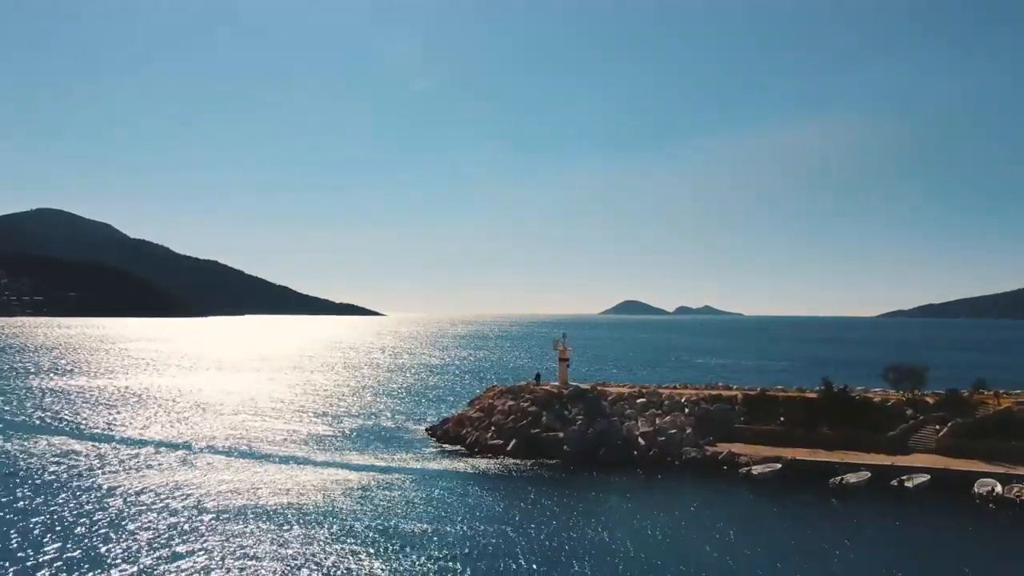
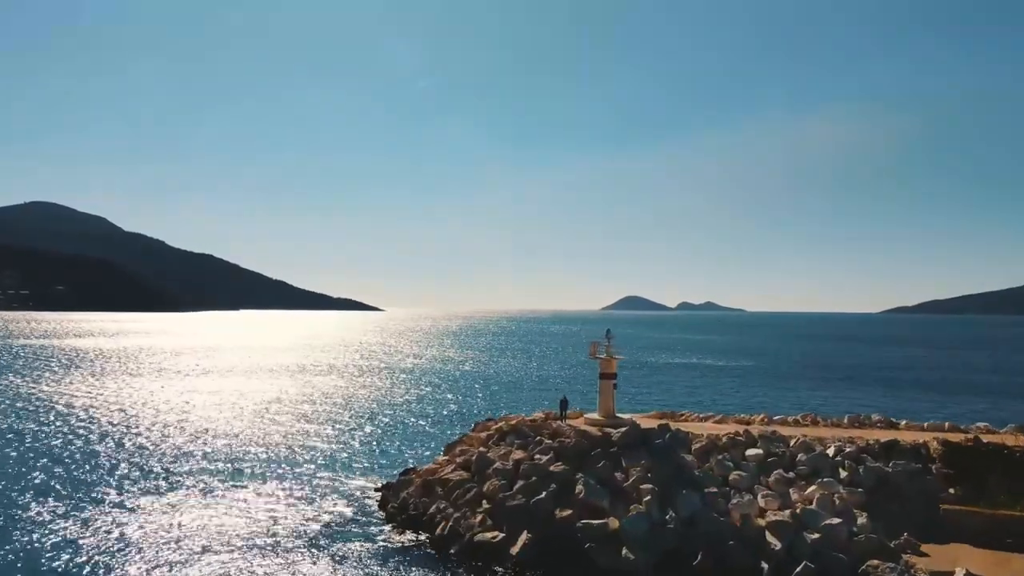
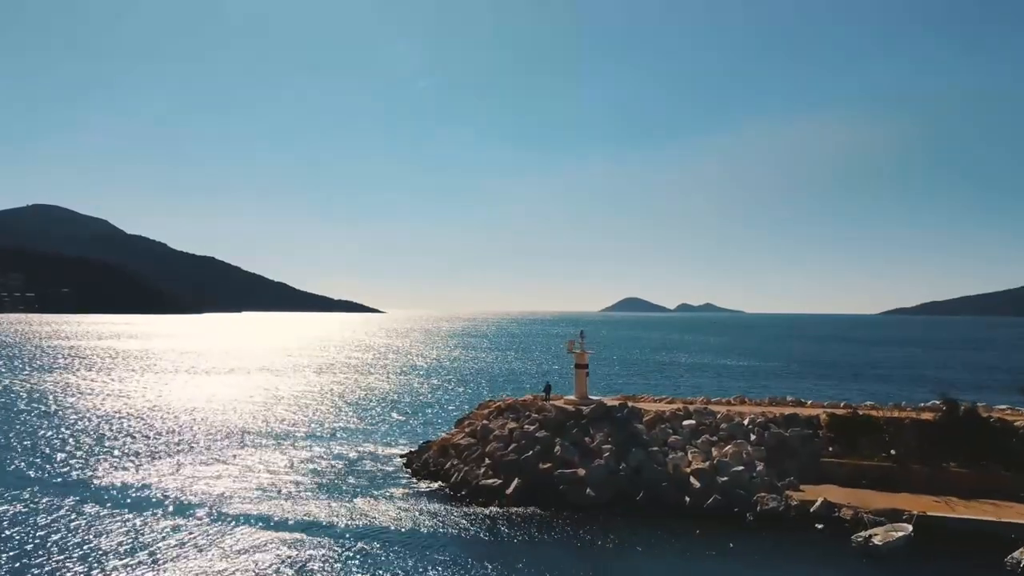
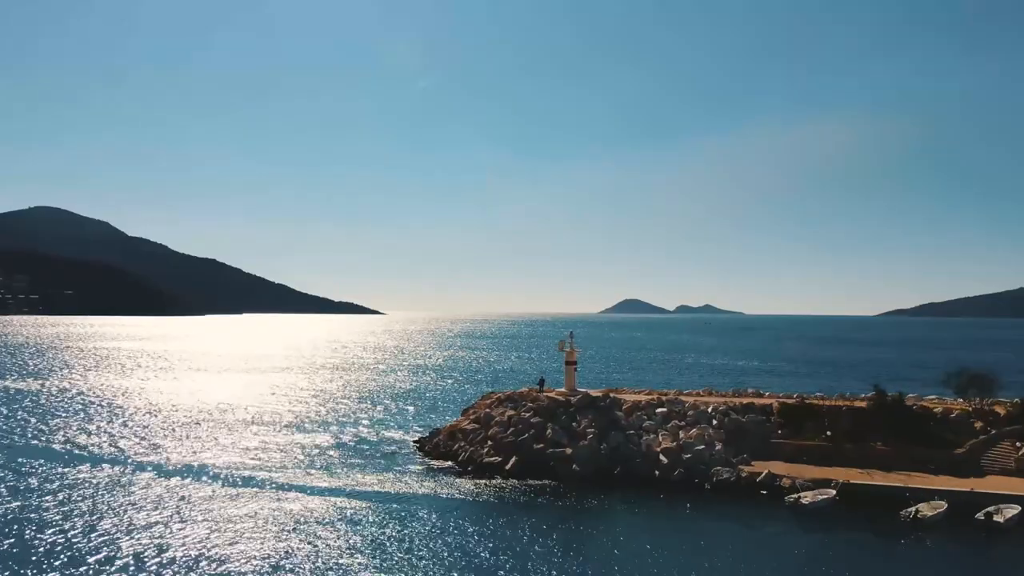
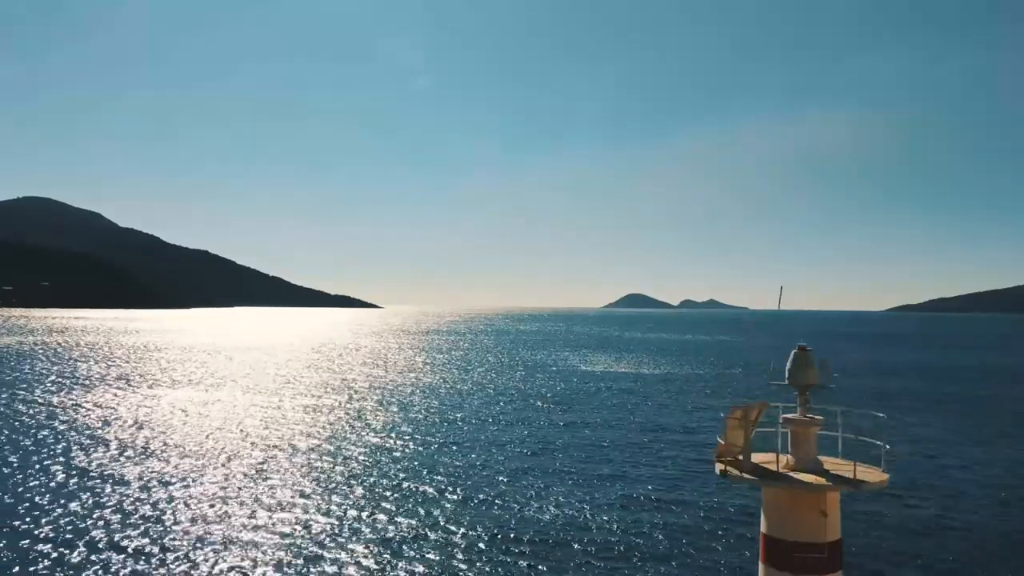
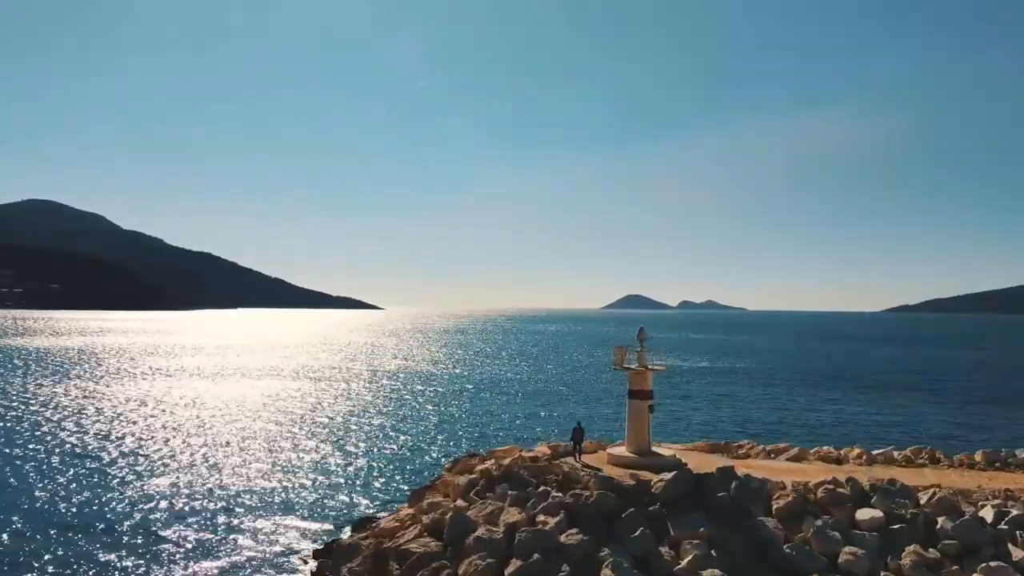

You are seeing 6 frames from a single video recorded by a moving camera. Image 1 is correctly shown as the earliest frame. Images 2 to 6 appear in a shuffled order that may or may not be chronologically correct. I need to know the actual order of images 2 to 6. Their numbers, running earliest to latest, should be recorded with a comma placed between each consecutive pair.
4, 3, 2, 6, 5
